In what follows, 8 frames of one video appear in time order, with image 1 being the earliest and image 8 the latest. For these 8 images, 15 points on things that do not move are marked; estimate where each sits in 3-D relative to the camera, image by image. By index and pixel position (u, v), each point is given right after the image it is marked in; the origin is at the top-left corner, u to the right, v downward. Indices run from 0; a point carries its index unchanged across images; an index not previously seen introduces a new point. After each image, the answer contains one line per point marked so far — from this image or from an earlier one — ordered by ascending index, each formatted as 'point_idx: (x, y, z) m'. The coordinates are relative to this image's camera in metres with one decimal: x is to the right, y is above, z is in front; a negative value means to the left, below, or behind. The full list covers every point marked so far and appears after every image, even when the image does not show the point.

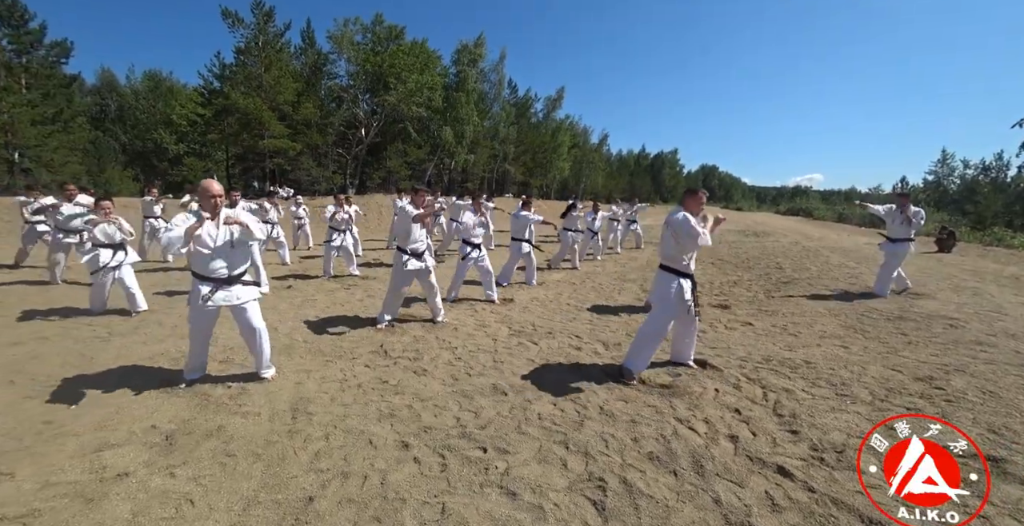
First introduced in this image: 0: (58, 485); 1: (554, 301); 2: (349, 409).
0: (-3.0, -1.5, +2.9) m
1: (+0.8, -0.7, +8.2) m
2: (-1.5, -1.3, +4.0) m
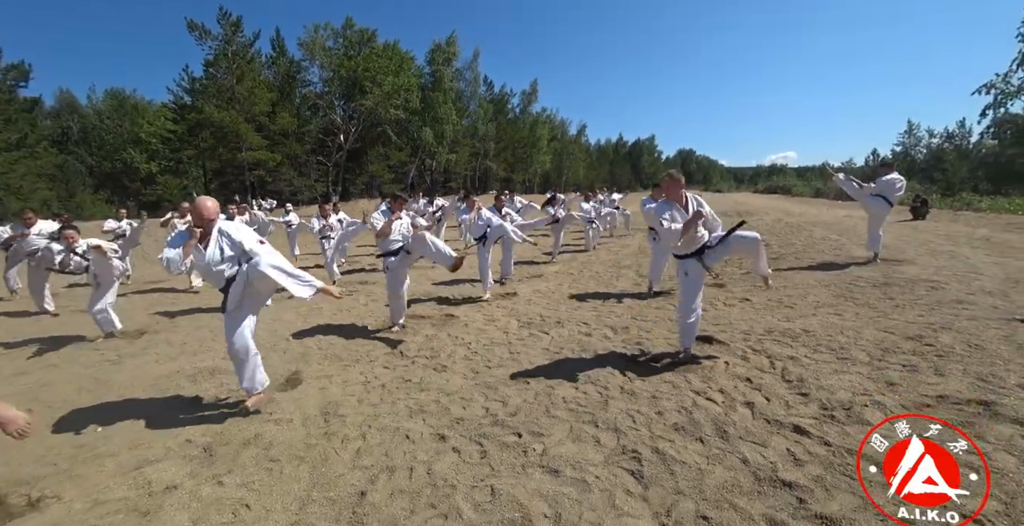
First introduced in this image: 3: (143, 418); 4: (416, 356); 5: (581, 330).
0: (-2.7, -1.6, +3.0) m
1: (+0.9, -0.5, +8.4) m
2: (-1.2, -1.4, +4.1) m
3: (-3.4, -1.4, +4.5) m
4: (-1.2, -1.1, +5.5) m
5: (+1.0, -0.9, +6.1) m
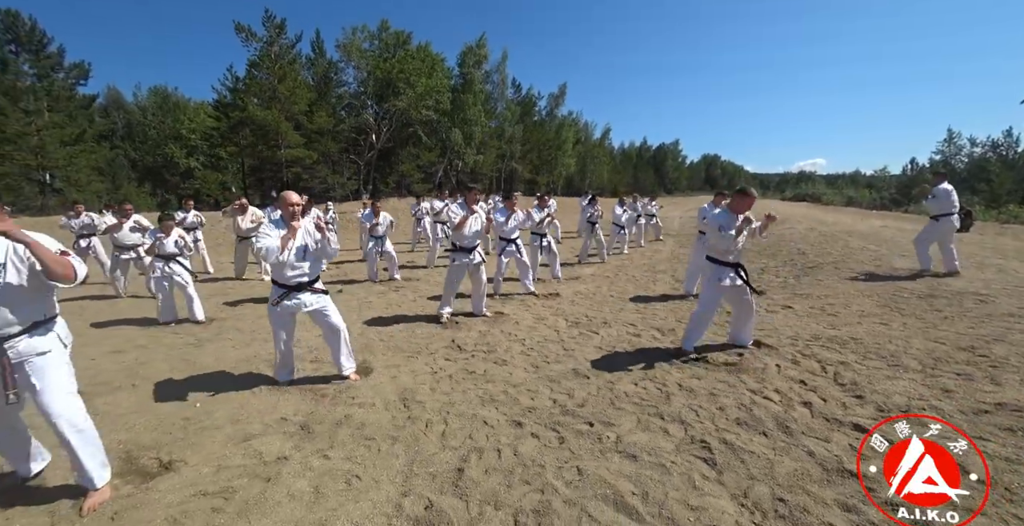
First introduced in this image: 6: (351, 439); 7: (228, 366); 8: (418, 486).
0: (-2.1, -1.6, +3.3) m
1: (+1.7, -0.6, +8.6) m
2: (-0.6, -1.3, +4.4) m
3: (-2.8, -1.3, +4.9) m
4: (-0.5, -1.1, +5.8) m
5: (+1.7, -1.0, +6.3) m
6: (-1.3, -1.4, +3.6) m
7: (-3.5, -1.3, +5.5) m
8: (-0.6, -1.5, +3.0) m
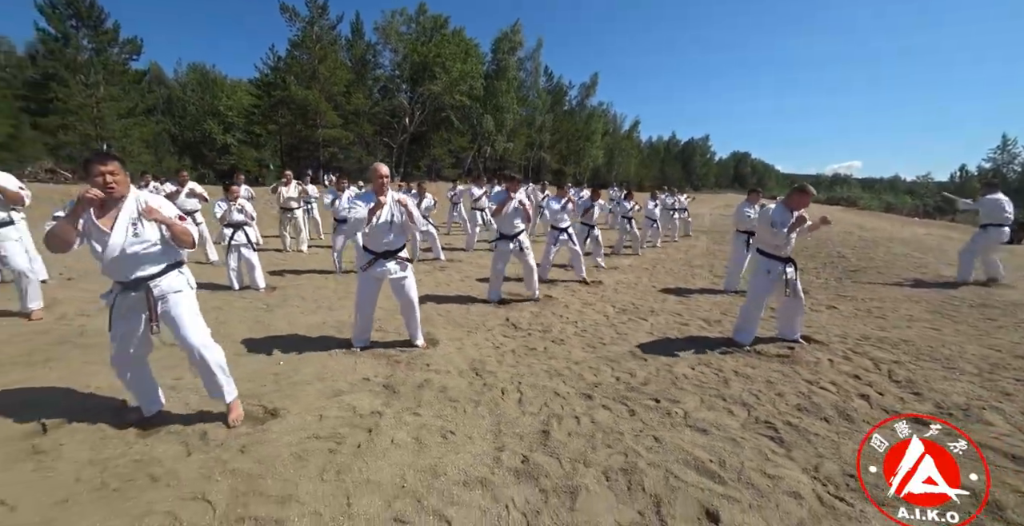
0: (-1.5, -1.3, +3.7) m
1: (+2.5, -0.4, +8.8) m
2: (+0.1, -1.1, +4.7) m
3: (-2.1, -1.0, +5.2) m
4: (+0.2, -0.9, +6.0) m
5: (+2.4, -0.8, +6.5) m
6: (-0.7, -1.2, +3.9) m
7: (-2.8, -0.9, +5.9) m
8: (0.0, -1.3, +3.3) m
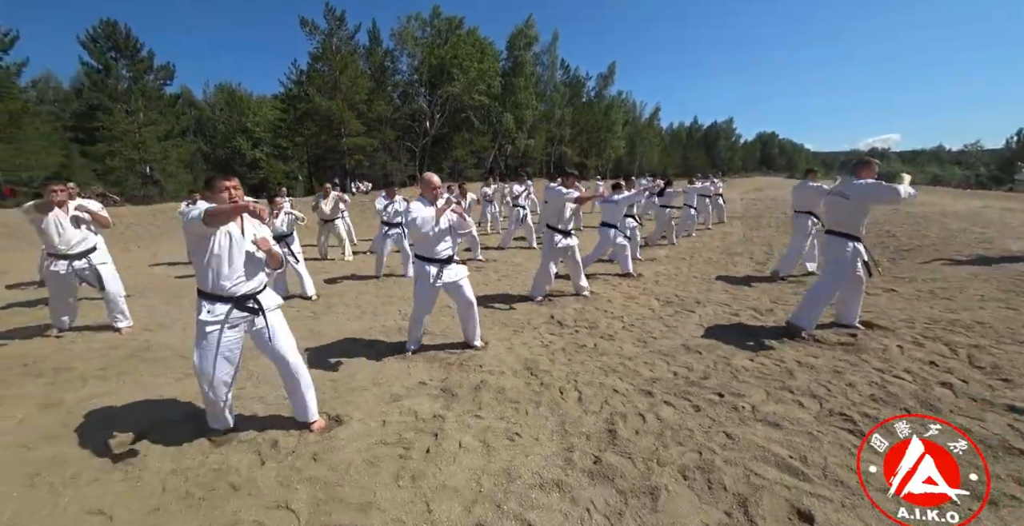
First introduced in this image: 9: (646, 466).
0: (-1.0, -1.4, +3.7) m
1: (+3.3, -0.2, +8.6) m
2: (+0.6, -1.1, +4.7) m
3: (-1.5, -1.1, +5.3) m
4: (+0.9, -0.9, +6.0) m
5: (+3.1, -0.7, +6.4) m
6: (-0.1, -1.2, +3.9) m
7: (-2.2, -1.0, +6.0) m
8: (+0.5, -1.3, +3.2) m
9: (+0.9, -1.3, +2.9) m
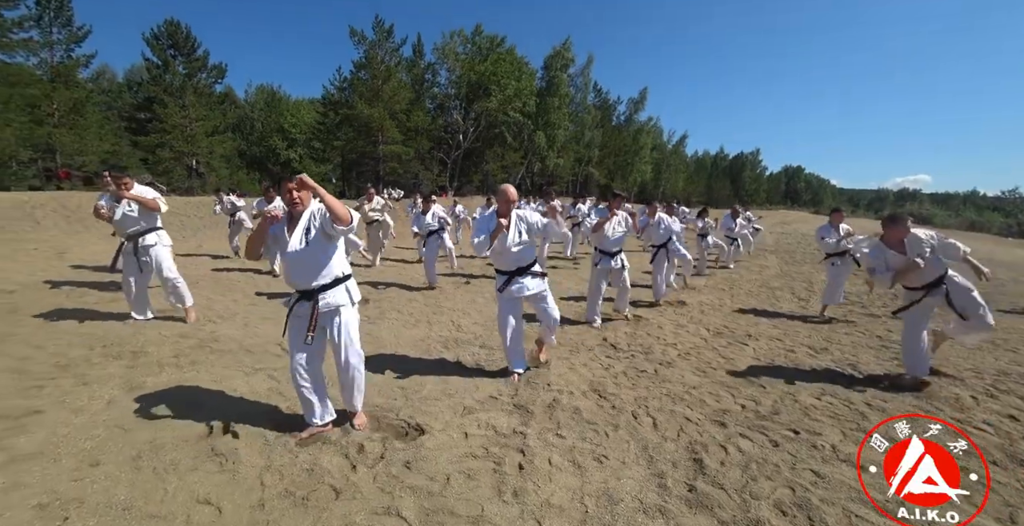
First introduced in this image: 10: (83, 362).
0: (-0.3, -1.5, +3.8) m
1: (+4.1, -0.8, +8.6) m
2: (+1.3, -1.4, +4.7) m
3: (-0.7, -1.2, +5.4) m
4: (+1.6, -1.2, +6.1) m
5: (+3.9, -1.2, +6.4) m
6: (+0.5, -1.4, +4.0) m
7: (-1.4, -1.1, +6.1) m
8: (+1.1, -1.5, +3.3) m
9: (+1.5, -1.6, +3.0) m
10: (-5.1, -1.2, +5.3) m
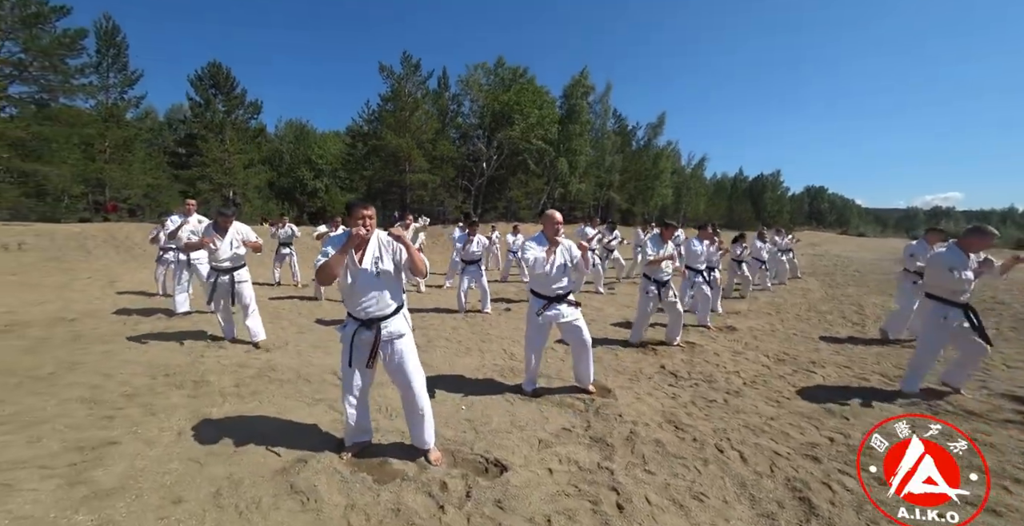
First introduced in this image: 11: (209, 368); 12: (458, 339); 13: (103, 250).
0: (+0.4, -1.7, +3.7) m
1: (+5.0, -1.3, +8.4) m
2: (+2.1, -1.7, +4.5) m
3: (0.0, -1.6, +5.3) m
4: (+2.4, -1.5, +5.9) m
5: (+4.6, -1.5, +6.1) m
6: (+1.3, -1.7, +3.8) m
7: (-0.7, -1.5, +6.0) m
8: (+1.8, -1.7, +3.1) m
9: (+2.2, -1.7, +2.8) m
10: (-4.4, -1.5, +5.3) m
11: (-4.1, -1.4, +6.0) m
12: (-0.9, -1.3, +7.4) m
13: (-12.0, +0.4, +12.9) m
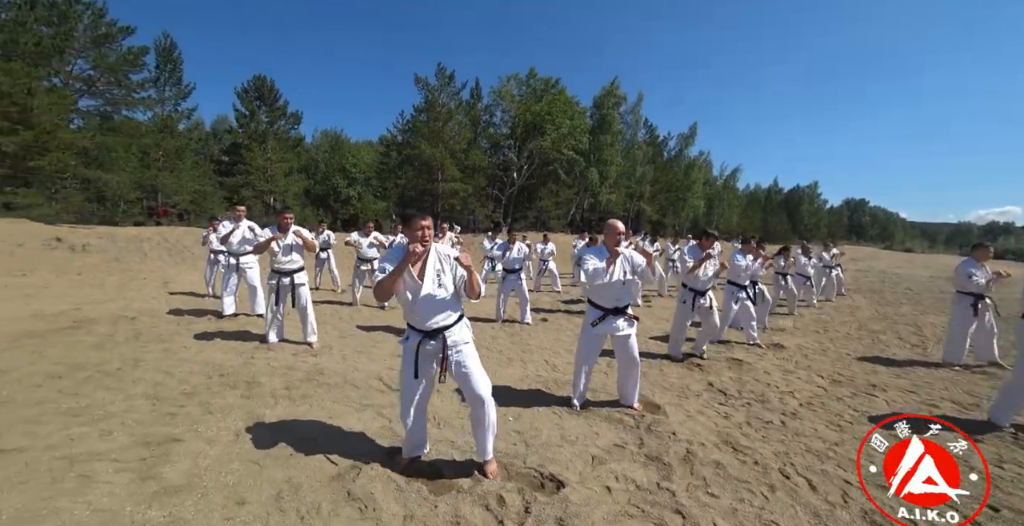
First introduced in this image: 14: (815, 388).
0: (+0.9, -1.8, +3.6) m
1: (+5.7, -1.6, +8.0) m
2: (+2.6, -1.8, +4.4) m
3: (+0.6, -1.7, +5.2) m
4: (+3.0, -1.7, +5.7) m
5: (+5.2, -1.7, +5.8) m
6: (+1.7, -1.8, +3.7) m
7: (-0.1, -1.6, +6.0) m
8: (+2.3, -1.9, +2.9) m
9: (+2.6, -1.9, +2.6) m
10: (-3.8, -1.6, +5.5) m
11: (-3.5, -1.5, +6.2) m
12: (-0.2, -1.5, +7.4) m
13: (-11.0, +0.3, +13.6) m
14: (+4.1, -1.7, +6.1) m
